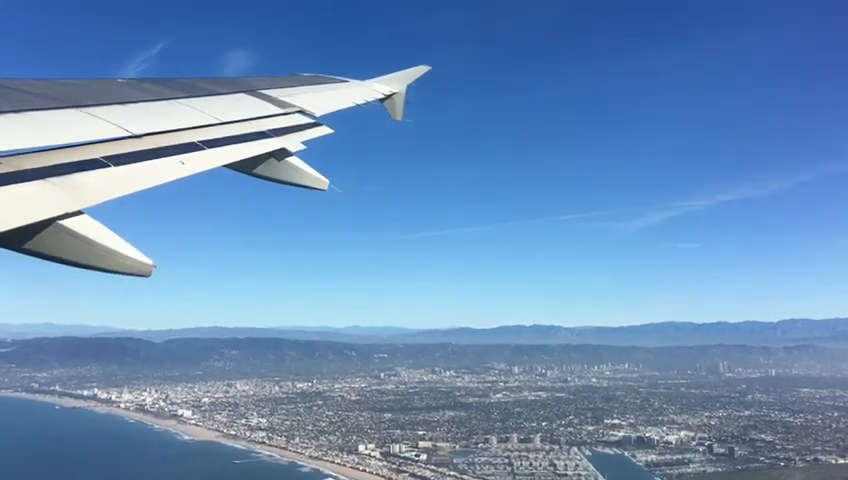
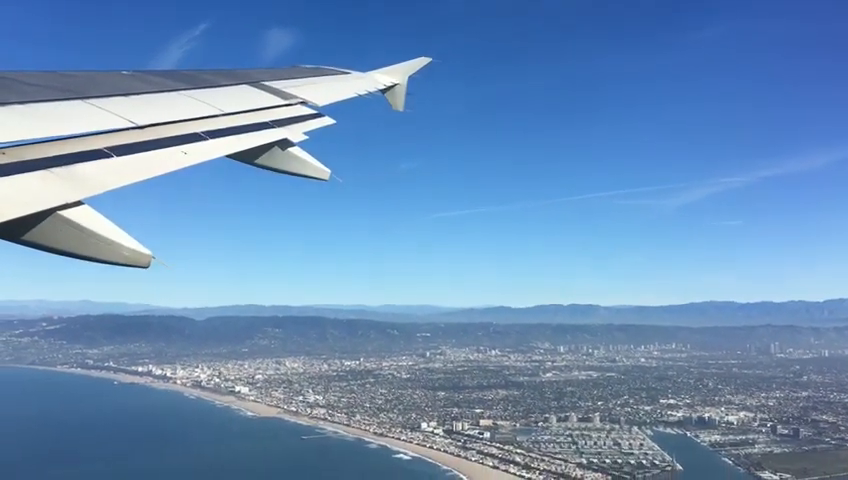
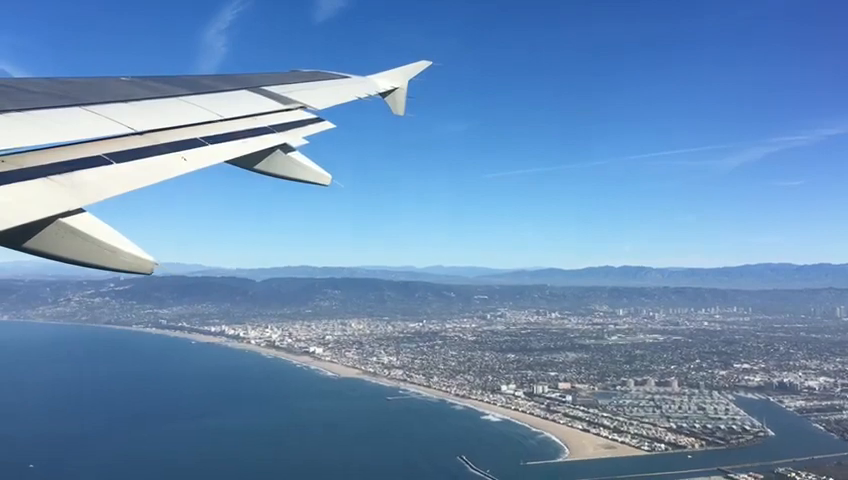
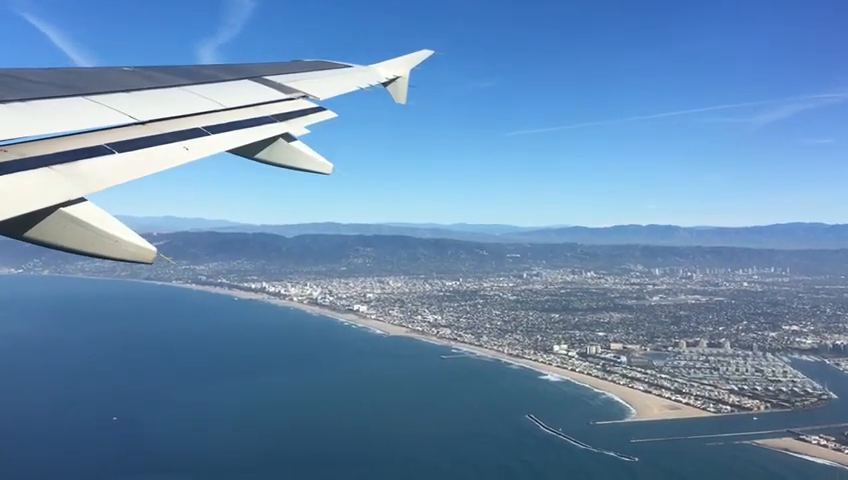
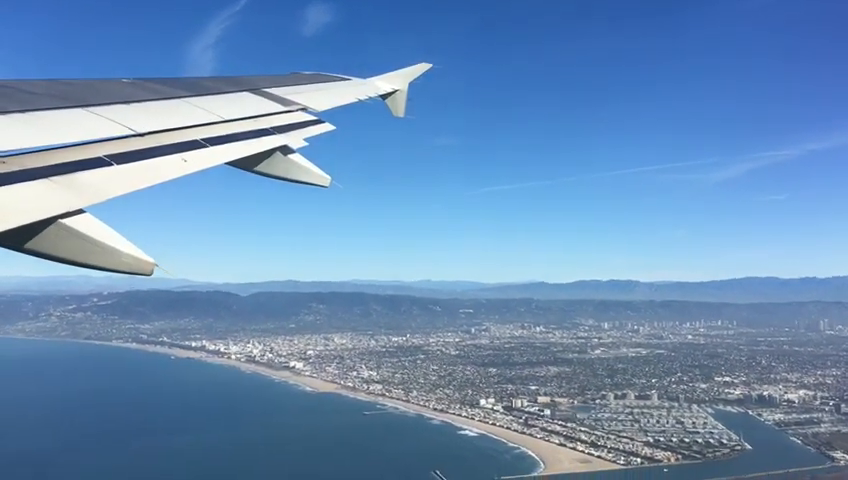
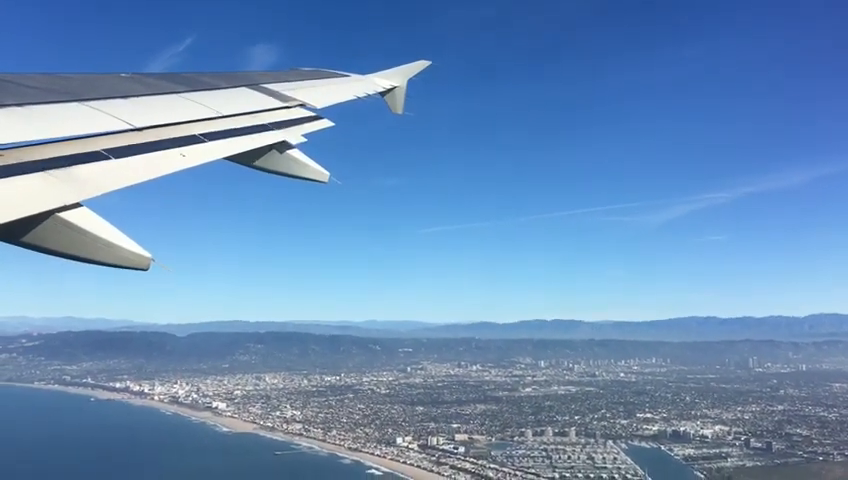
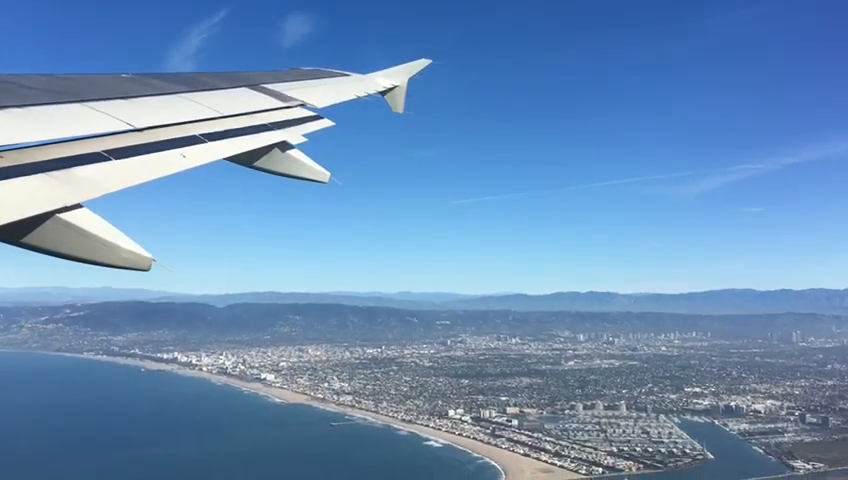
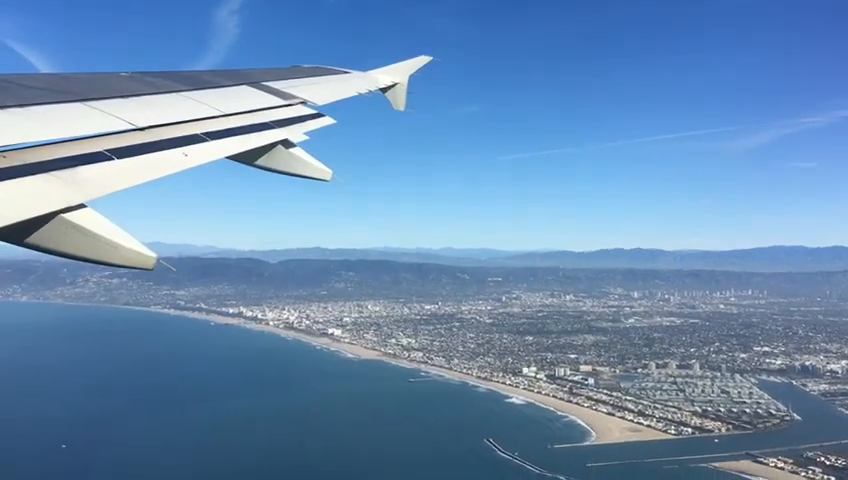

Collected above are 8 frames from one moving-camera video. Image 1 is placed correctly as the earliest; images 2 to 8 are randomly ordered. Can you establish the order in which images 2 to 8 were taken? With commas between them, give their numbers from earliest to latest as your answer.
6, 2, 7, 5, 3, 8, 4
